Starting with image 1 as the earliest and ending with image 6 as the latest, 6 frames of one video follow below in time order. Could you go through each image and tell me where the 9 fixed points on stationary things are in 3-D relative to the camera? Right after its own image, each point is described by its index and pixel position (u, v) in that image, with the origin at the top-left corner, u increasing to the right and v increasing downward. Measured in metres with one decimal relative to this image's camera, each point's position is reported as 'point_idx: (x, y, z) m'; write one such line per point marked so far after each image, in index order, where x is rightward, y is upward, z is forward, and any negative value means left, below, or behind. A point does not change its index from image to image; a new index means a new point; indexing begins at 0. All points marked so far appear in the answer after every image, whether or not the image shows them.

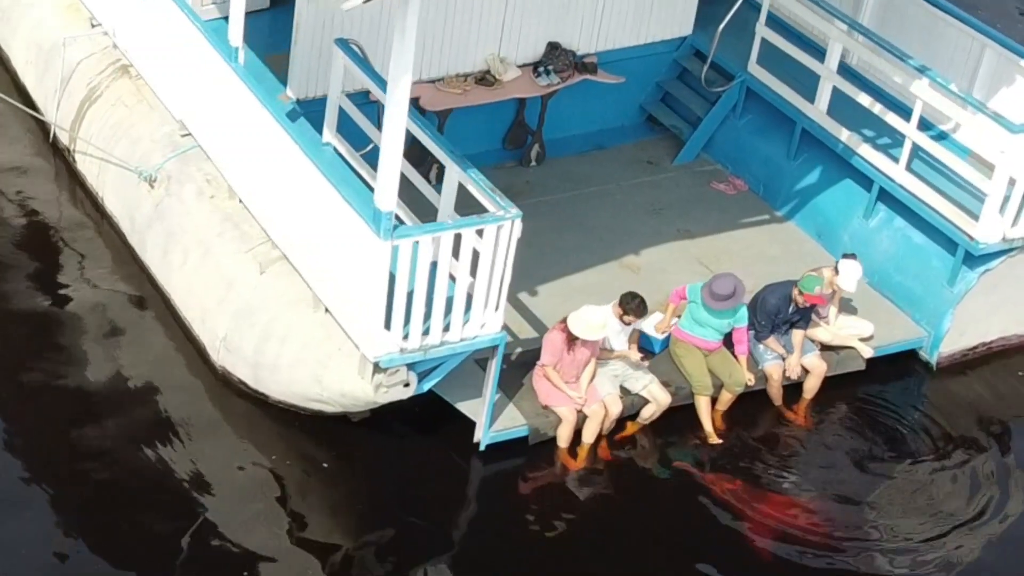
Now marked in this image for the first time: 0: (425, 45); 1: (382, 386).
0: (-0.5, +1.6, +12.0) m
1: (-0.7, -0.5, +9.8) m
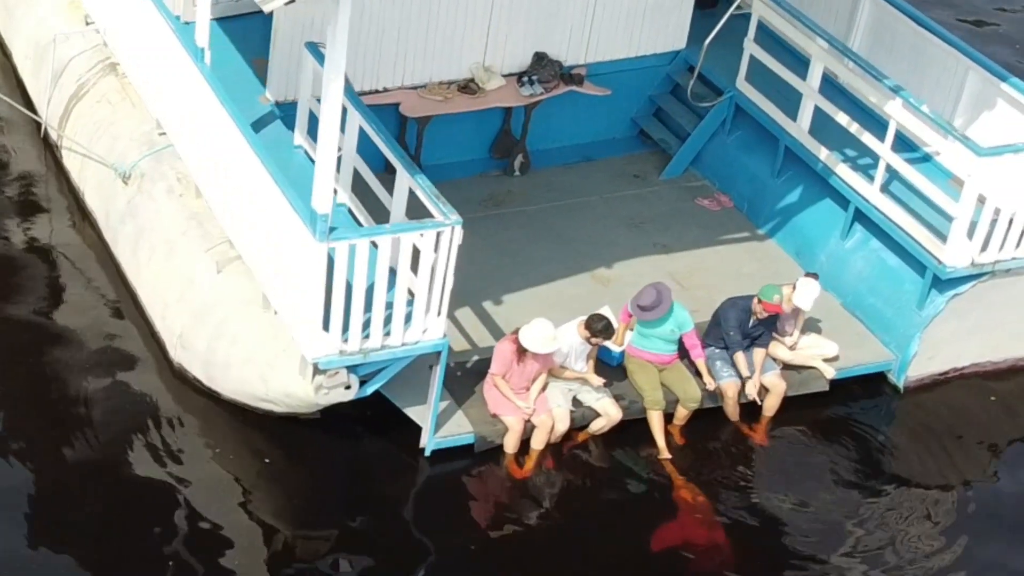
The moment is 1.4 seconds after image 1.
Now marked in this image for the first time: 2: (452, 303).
0: (-0.7, +1.5, +12.0) m
1: (-1.0, -0.5, +9.9) m
2: (-0.4, -0.1, +11.3) m
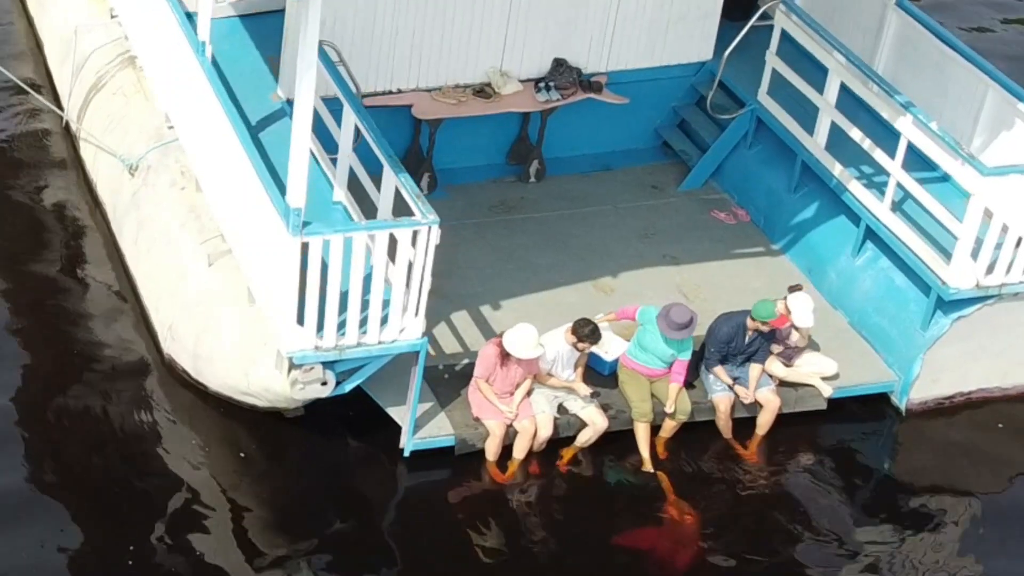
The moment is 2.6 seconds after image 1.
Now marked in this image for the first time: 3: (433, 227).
0: (-0.6, +1.5, +12.0) m
1: (-1.1, -0.5, +9.8) m
2: (-0.4, -0.1, +11.2) m
3: (-0.4, +0.3, +9.5) m
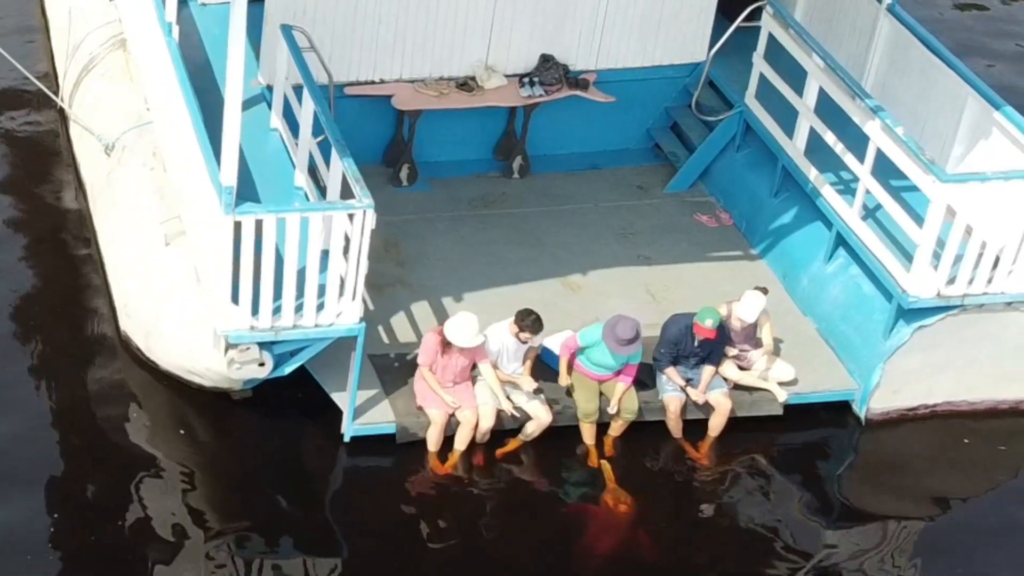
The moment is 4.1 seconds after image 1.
0: (-0.7, +1.6, +12.0) m
1: (-1.5, -0.4, +9.9) m
2: (-0.6, 0.0, +11.2) m
3: (-0.7, +0.4, +9.5) m
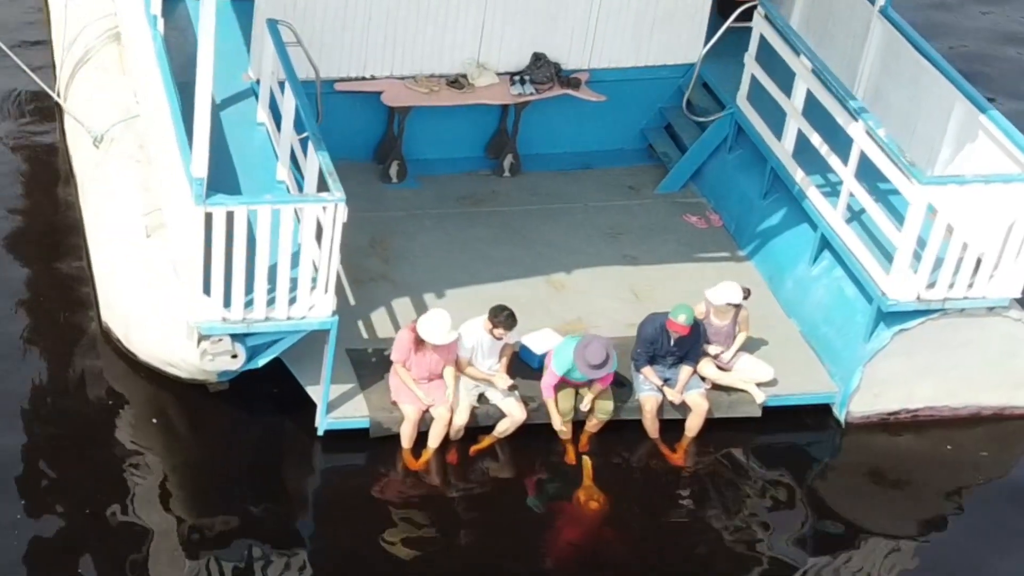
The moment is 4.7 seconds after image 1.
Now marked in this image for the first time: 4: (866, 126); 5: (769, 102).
0: (-0.7, +1.6, +12.0) m
1: (-1.6, -0.3, +9.9) m
2: (-0.7, 0.0, +11.2) m
3: (-0.9, +0.4, +9.5) m
4: (+2.0, +0.9, +10.6) m
5: (+1.7, +1.2, +12.4) m
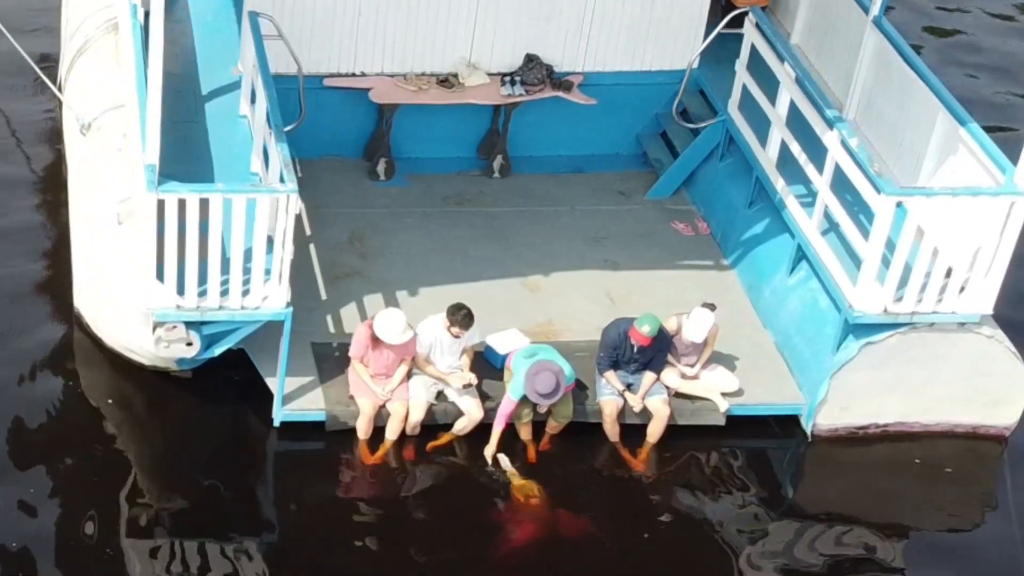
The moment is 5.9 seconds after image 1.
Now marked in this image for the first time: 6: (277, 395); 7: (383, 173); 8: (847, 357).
0: (-0.8, +1.6, +12.1) m
1: (-1.8, -0.3, +10.0) m
2: (-0.9, 0.0, +11.2) m
3: (-1.1, +0.5, +9.5) m
4: (+1.8, +0.9, +10.5) m
5: (+1.6, +1.2, +12.3) m
6: (-1.3, -0.6, +10.2) m
7: (-0.8, +0.7, +12.3) m
8: (+1.8, -0.4, +10.4) m
